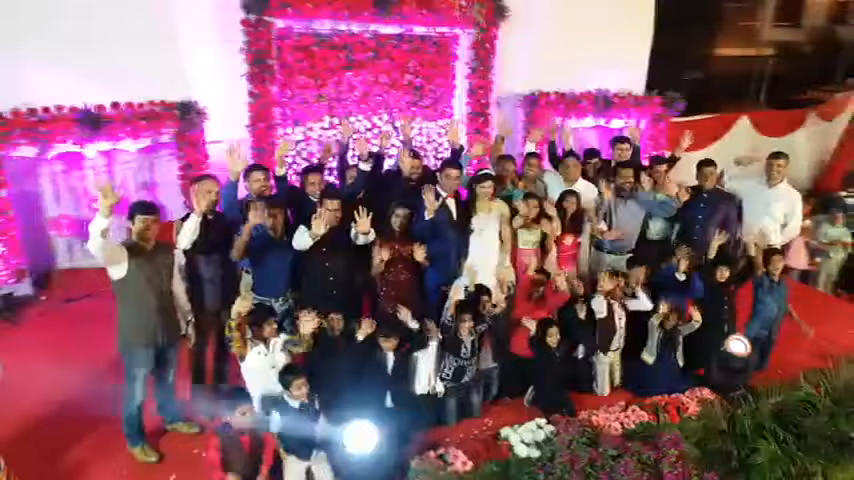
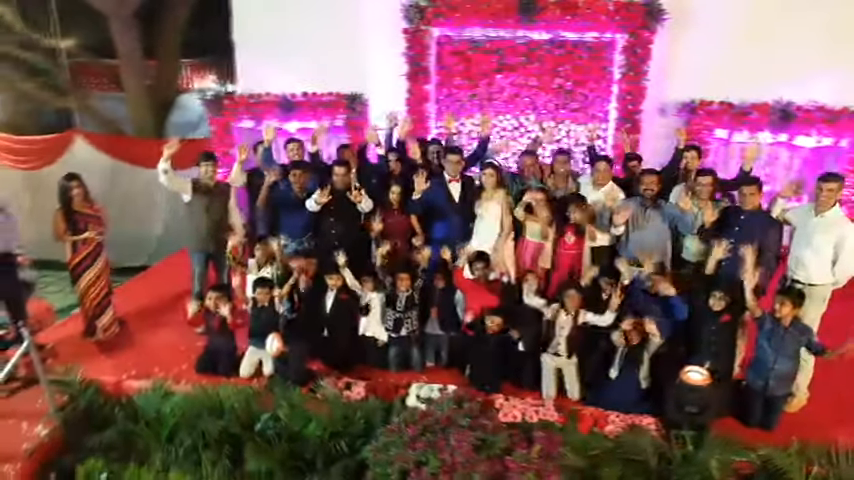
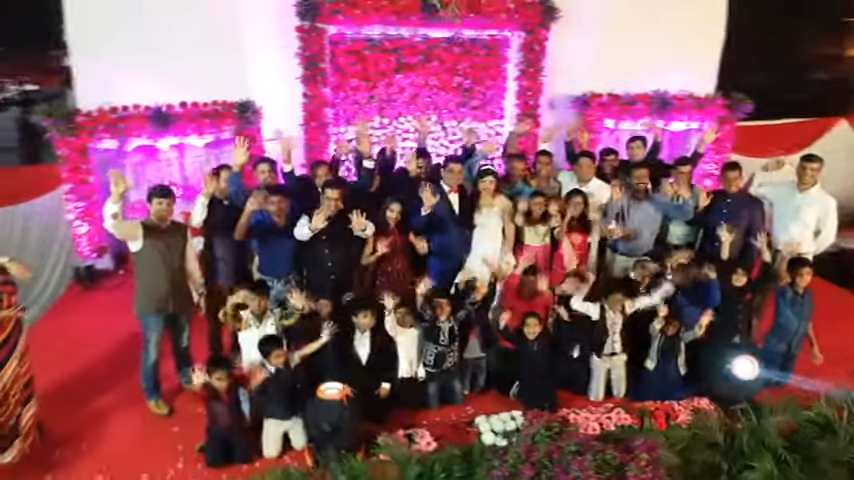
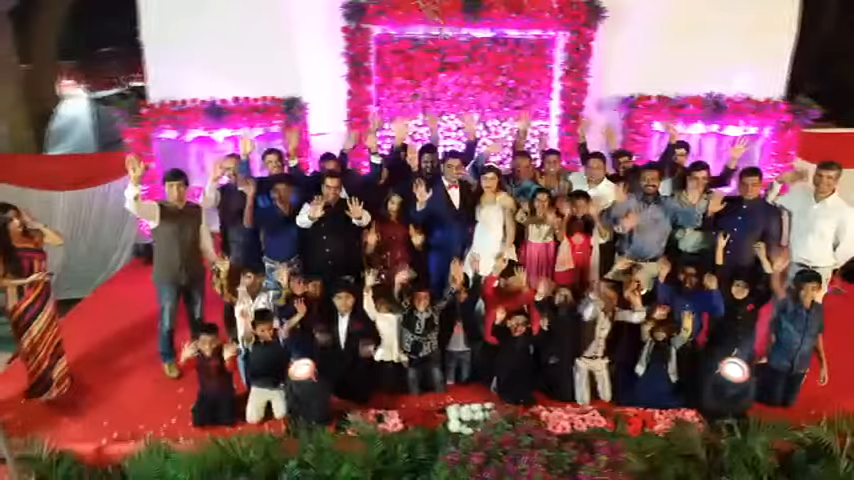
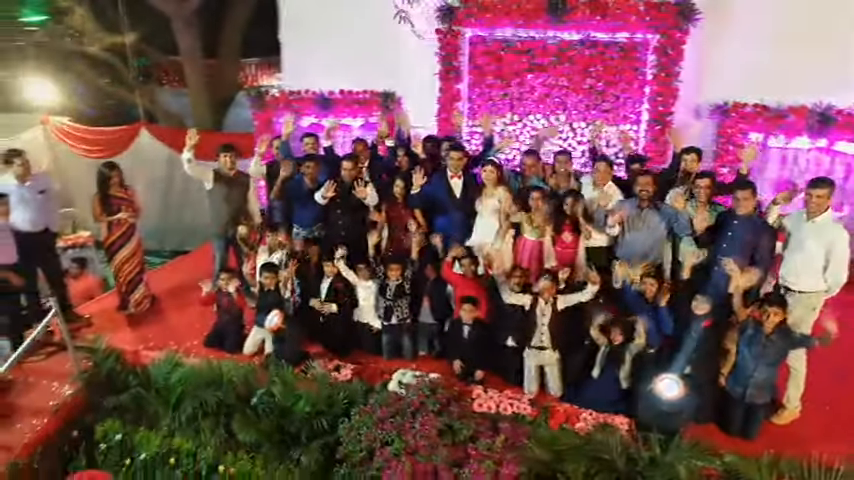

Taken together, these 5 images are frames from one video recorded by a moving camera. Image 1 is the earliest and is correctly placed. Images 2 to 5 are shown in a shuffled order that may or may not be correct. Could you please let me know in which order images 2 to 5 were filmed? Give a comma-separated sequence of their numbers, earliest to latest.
3, 4, 2, 5
